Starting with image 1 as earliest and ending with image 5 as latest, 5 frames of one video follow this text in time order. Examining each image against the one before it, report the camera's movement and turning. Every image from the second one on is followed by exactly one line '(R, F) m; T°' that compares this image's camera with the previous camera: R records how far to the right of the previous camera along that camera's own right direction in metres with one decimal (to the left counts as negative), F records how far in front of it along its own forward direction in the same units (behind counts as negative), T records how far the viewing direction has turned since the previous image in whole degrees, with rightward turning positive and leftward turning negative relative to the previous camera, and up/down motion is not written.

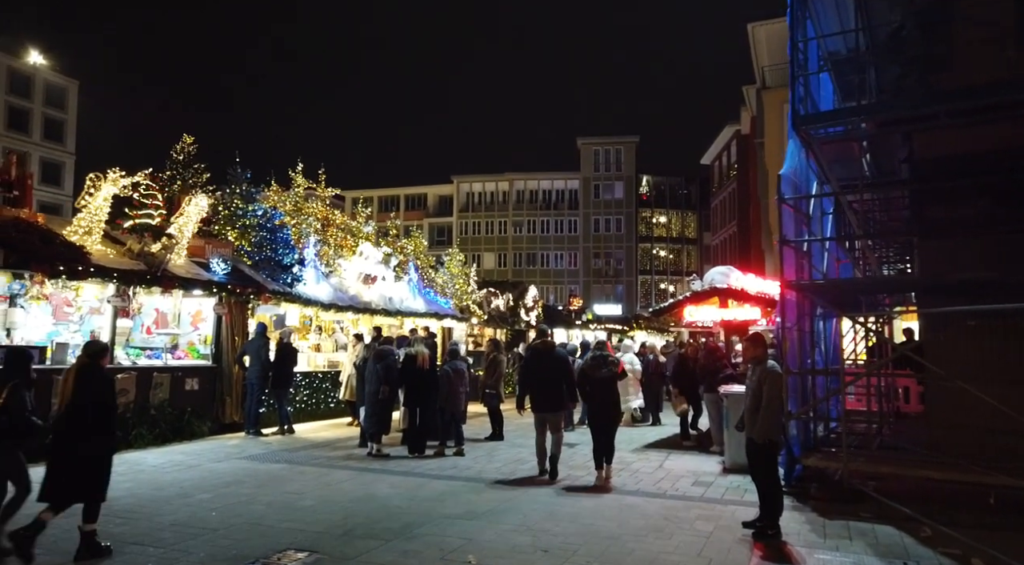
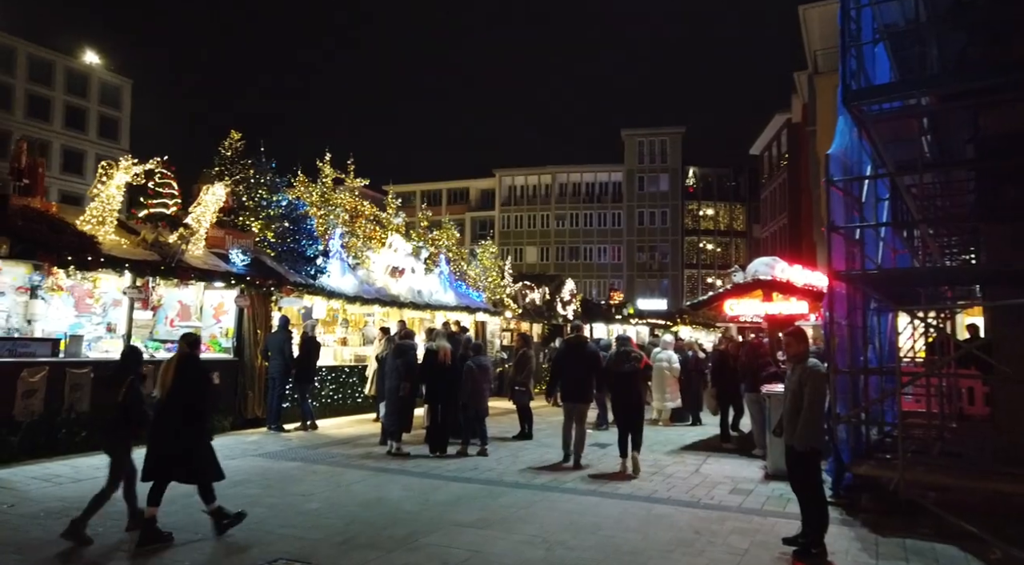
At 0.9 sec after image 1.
(+0.3, +0.6) m; -4°
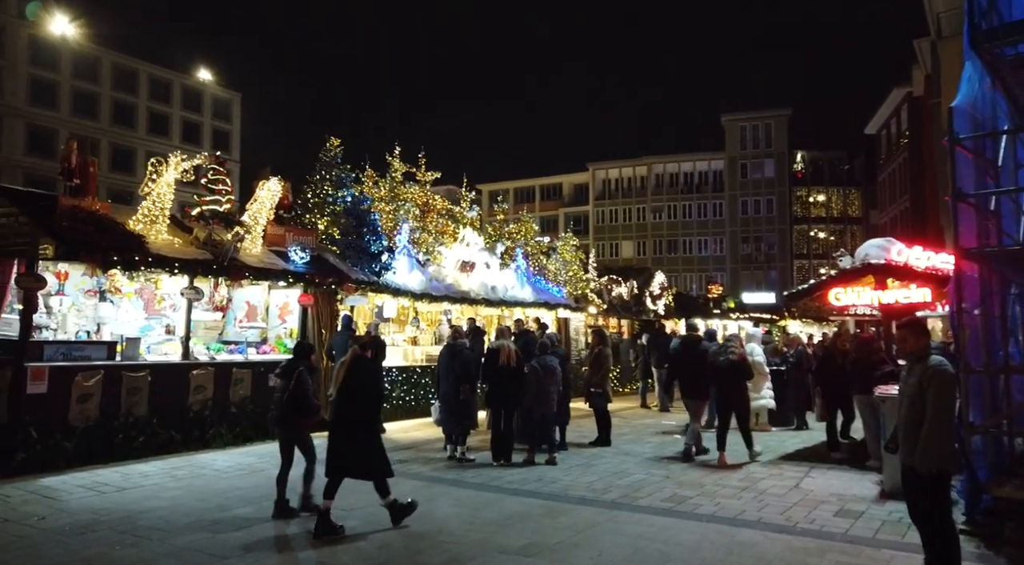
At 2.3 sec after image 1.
(+0.5, +1.0) m; -8°
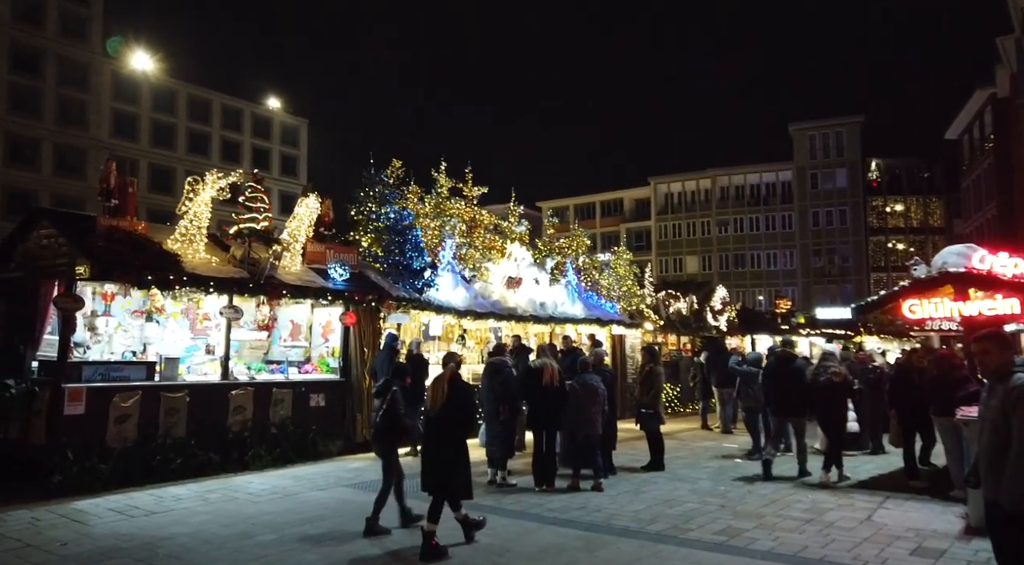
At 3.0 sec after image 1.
(+0.3, +0.5) m; -5°
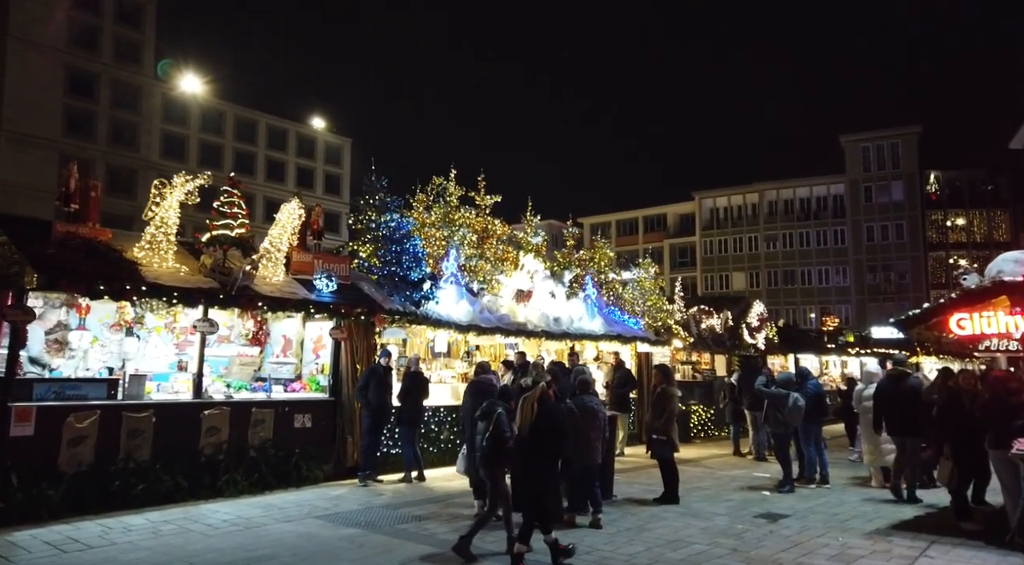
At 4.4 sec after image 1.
(+0.7, +0.9) m; -4°
